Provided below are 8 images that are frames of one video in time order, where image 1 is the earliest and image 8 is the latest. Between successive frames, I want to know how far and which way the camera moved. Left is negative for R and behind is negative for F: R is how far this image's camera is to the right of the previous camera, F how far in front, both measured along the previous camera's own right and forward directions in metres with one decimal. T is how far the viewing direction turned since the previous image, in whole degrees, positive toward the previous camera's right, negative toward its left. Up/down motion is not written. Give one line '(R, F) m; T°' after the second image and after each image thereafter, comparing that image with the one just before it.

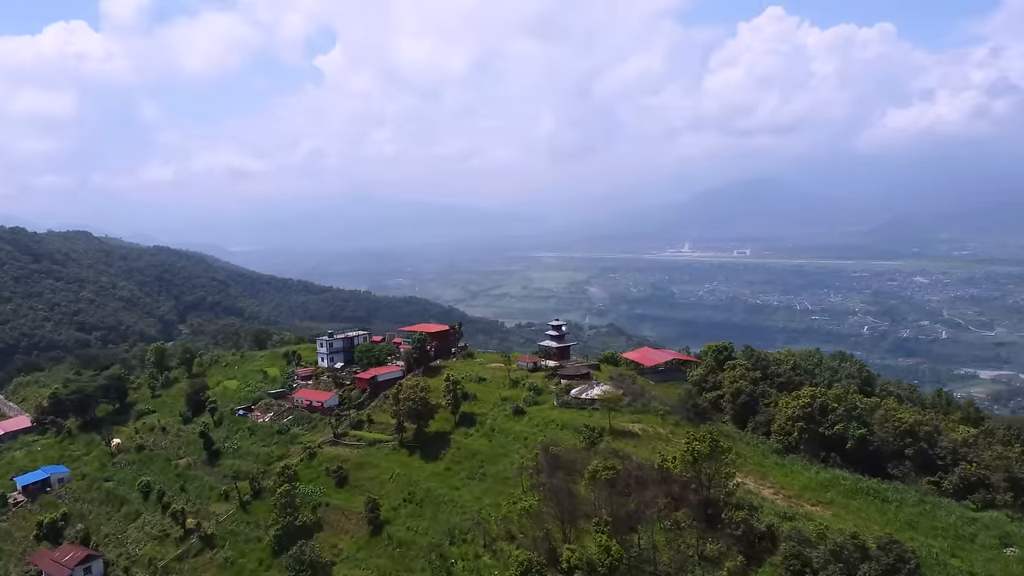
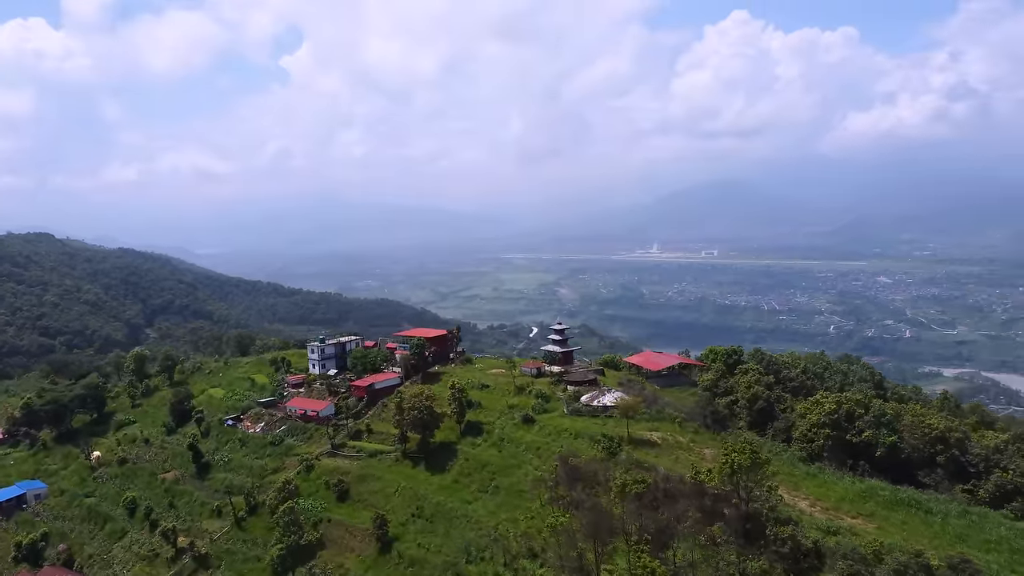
(-1.3, +1.1) m; +2°
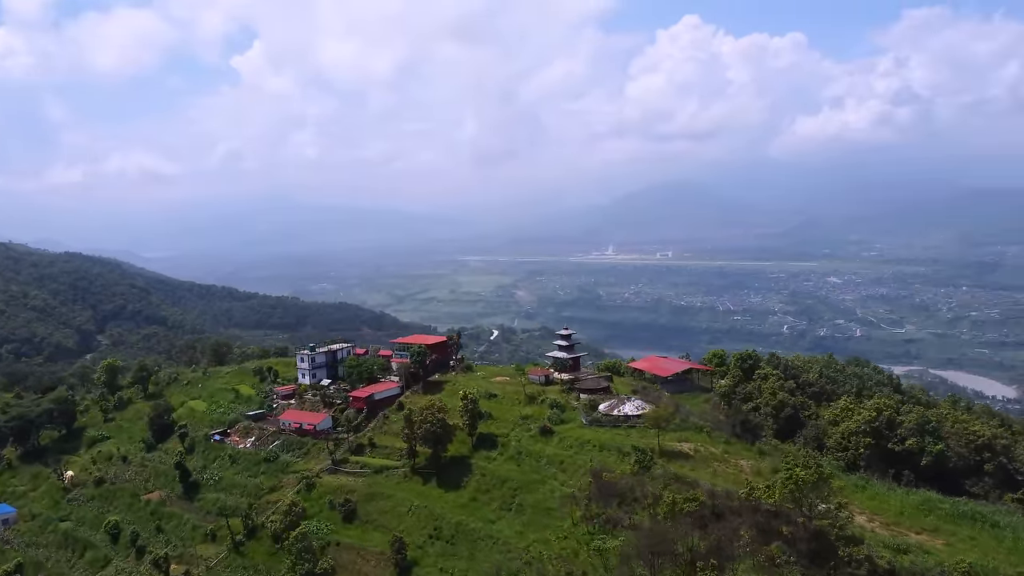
(-1.9, +1.5) m; +3°
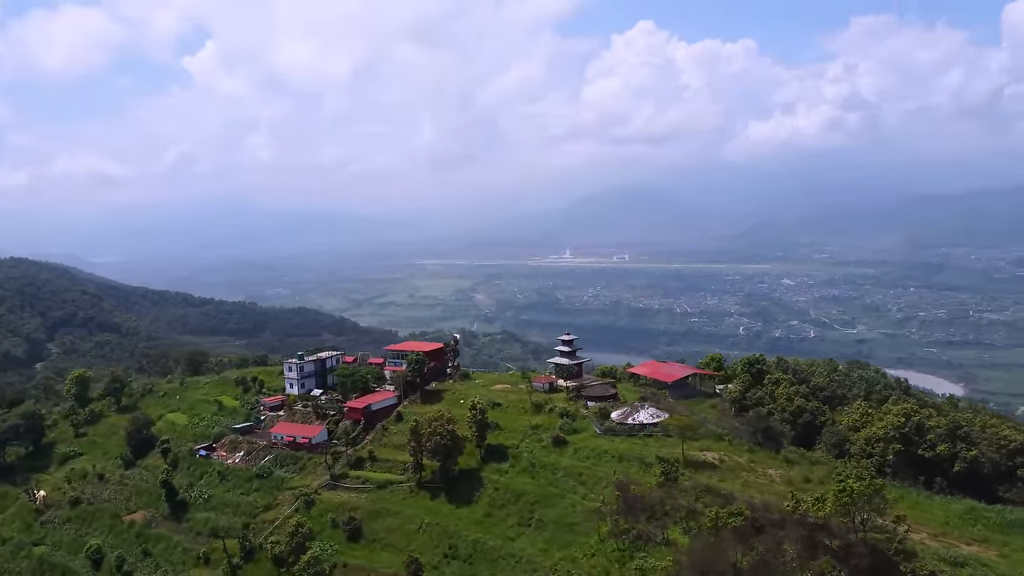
(-1.6, +1.1) m; +3°
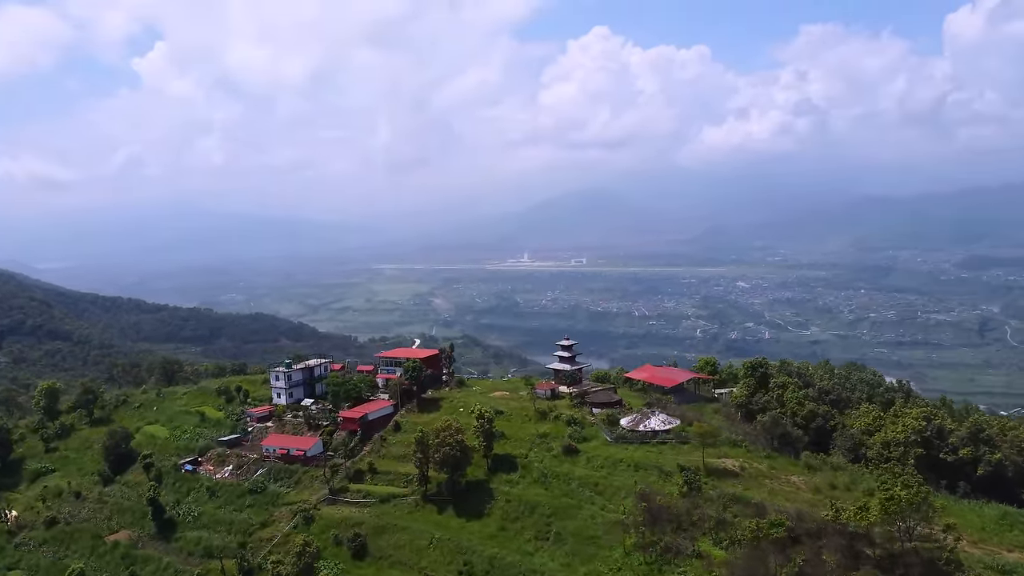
(-1.5, +0.9) m; +3°
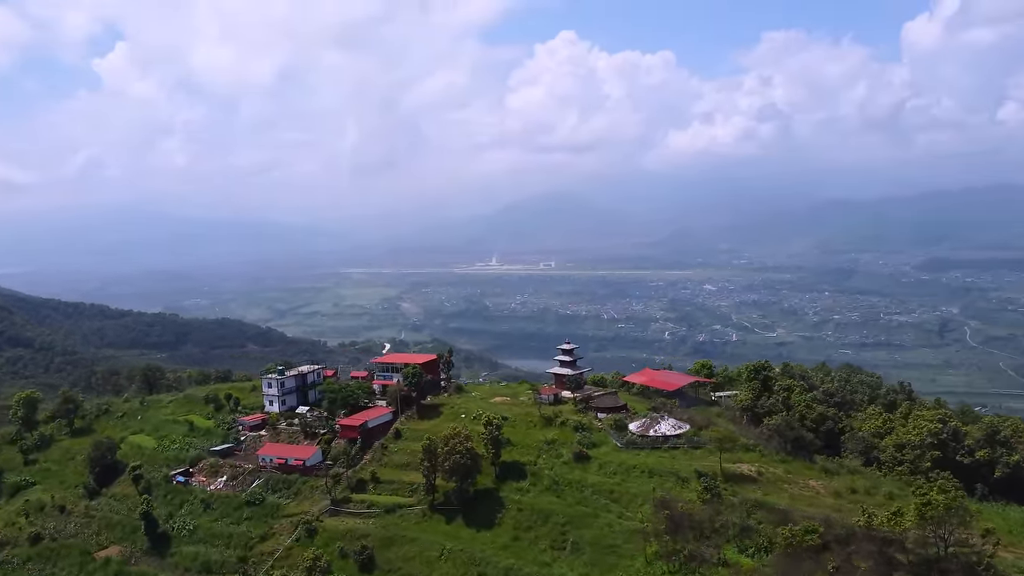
(-1.2, +0.6) m; +2°
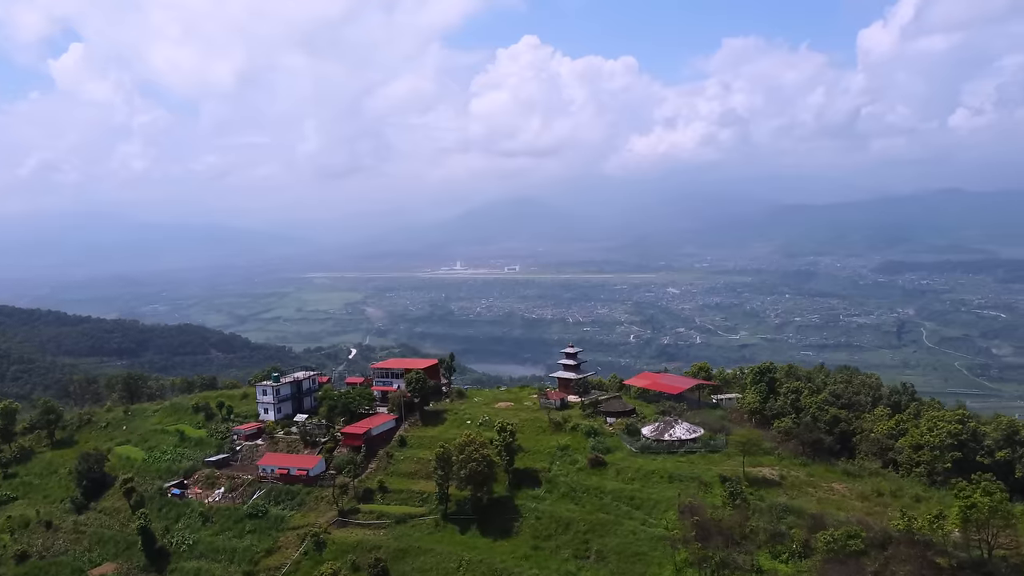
(-1.4, +0.6) m; +3°
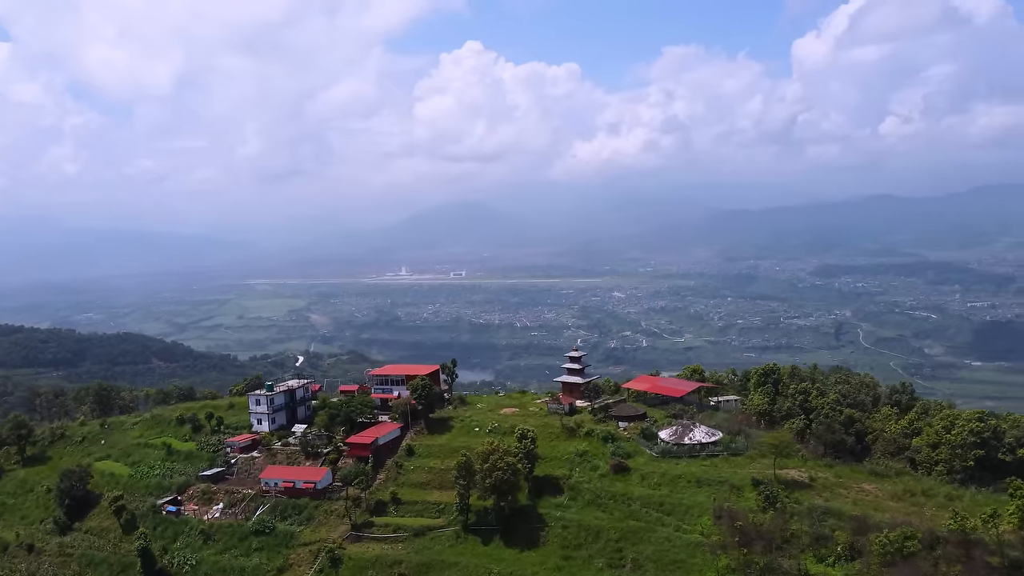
(-2.0, +0.7) m; +4°
